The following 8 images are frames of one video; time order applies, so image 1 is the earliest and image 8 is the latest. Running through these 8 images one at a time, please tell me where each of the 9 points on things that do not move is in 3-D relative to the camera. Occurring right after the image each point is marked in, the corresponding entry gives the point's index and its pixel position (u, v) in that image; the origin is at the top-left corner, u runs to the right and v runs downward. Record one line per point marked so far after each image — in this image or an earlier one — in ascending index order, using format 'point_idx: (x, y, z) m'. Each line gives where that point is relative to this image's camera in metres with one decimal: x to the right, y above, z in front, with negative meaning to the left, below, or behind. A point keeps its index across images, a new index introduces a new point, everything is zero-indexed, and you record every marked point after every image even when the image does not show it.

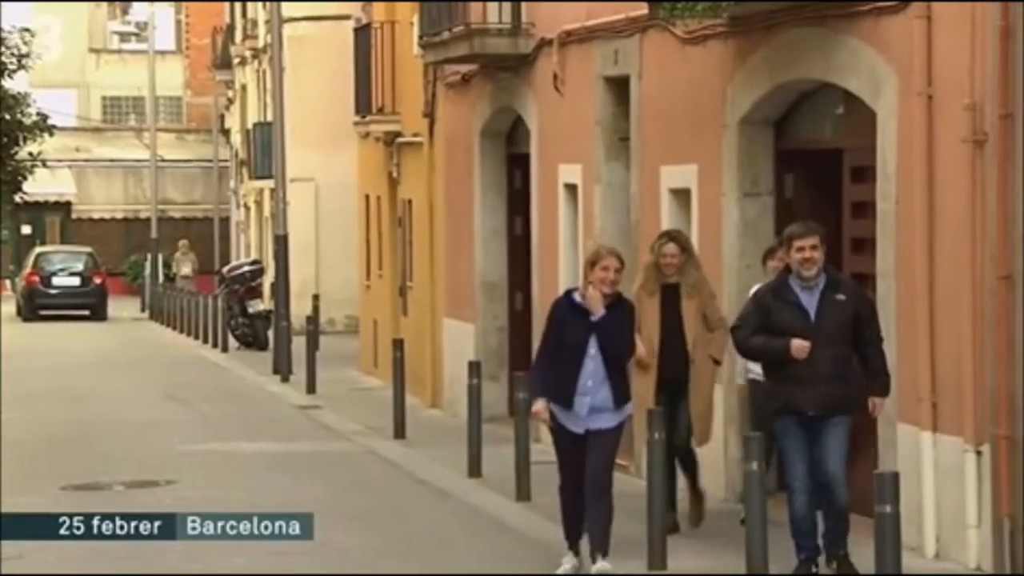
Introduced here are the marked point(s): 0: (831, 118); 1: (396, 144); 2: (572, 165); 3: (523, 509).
0: (+2.8, +1.5, +10.2) m
1: (-1.9, +2.3, +17.4) m
2: (+0.6, +1.4, +12.9) m
3: (+0.1, -1.9, +10.4) m
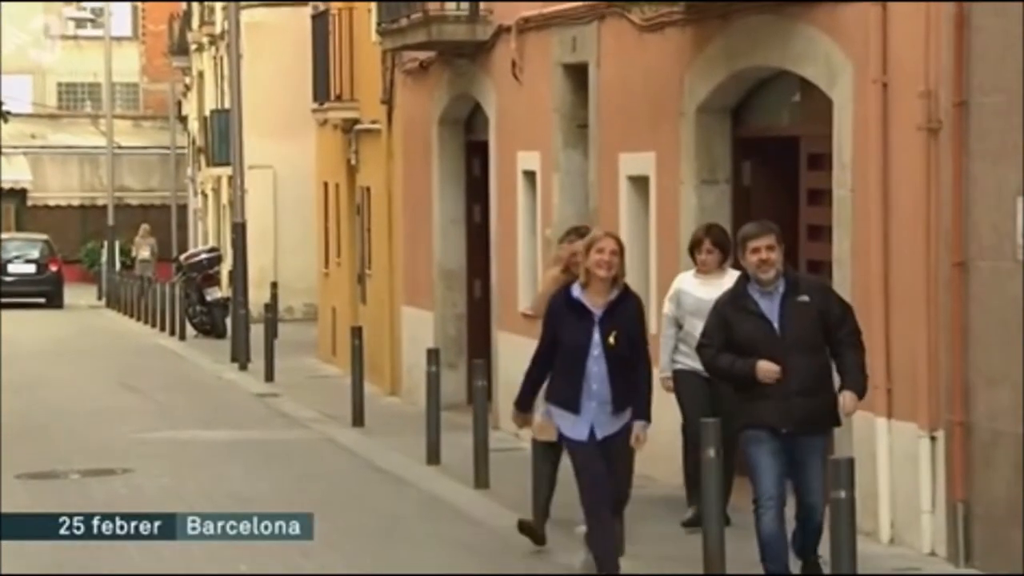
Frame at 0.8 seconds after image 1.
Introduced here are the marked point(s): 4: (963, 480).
0: (+2.4, +1.6, +10.3) m
1: (-2.3, +2.4, +17.4) m
2: (+0.2, +1.5, +12.9) m
3: (-0.3, -1.8, +10.4) m
4: (+3.5, -1.5, +9.0) m
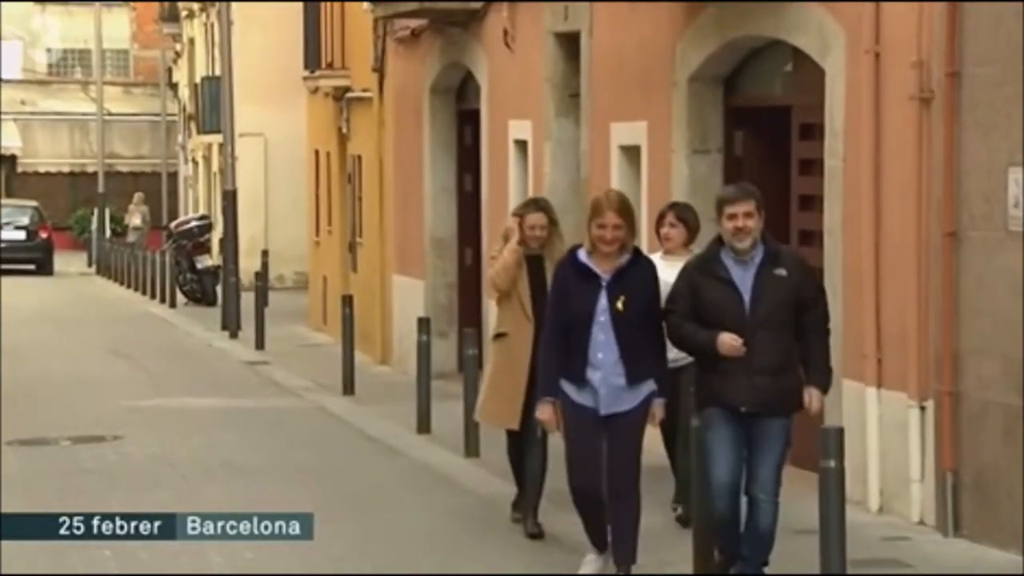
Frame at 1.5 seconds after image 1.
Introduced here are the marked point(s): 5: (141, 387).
0: (+2.3, +1.8, +10.3) m
1: (-2.4, +2.7, +17.4) m
2: (+0.1, +1.8, +12.8) m
3: (-0.4, -1.6, +10.4) m
4: (+3.4, -1.2, +9.0) m
5: (-4.2, -1.1, +13.5) m
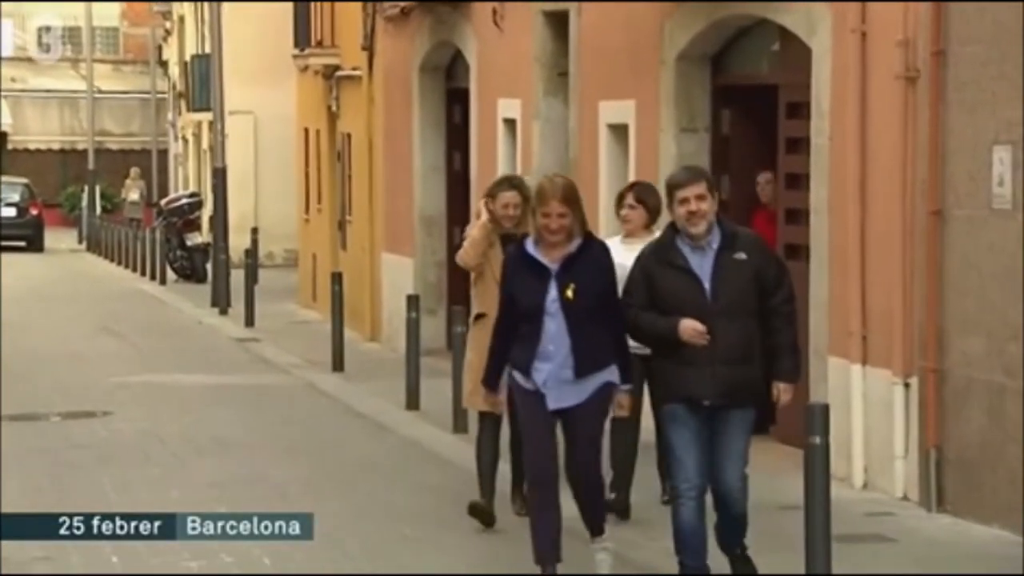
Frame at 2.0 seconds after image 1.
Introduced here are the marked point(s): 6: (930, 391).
0: (+2.2, +2.0, +10.3) m
1: (-2.6, +3.0, +17.4) m
2: (0.0, +2.0, +12.9) m
3: (-0.5, -1.4, +10.5) m
4: (+3.3, -1.1, +9.1) m
5: (-4.3, -0.9, +13.5) m
6: (+3.2, -0.8, +9.1) m
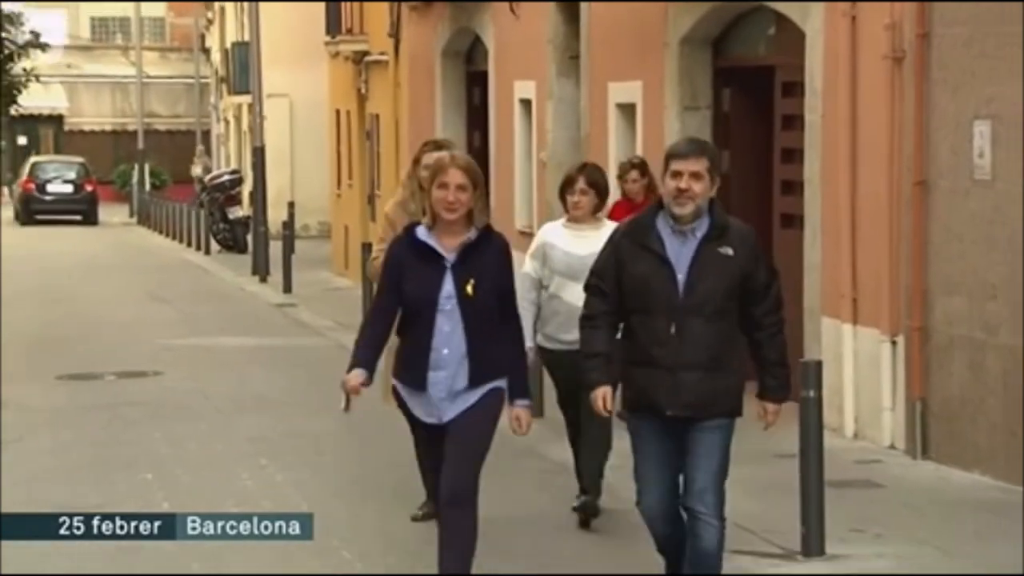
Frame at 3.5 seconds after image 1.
0: (+2.4, +2.3, +11.1) m
1: (-2.3, +3.4, +18.2) m
2: (+0.2, +2.4, +13.7) m
3: (-0.3, -1.1, +11.3) m
4: (+3.4, -0.8, +9.9) m
5: (-4.1, -0.6, +14.4) m
6: (+3.4, -0.5, +9.9) m
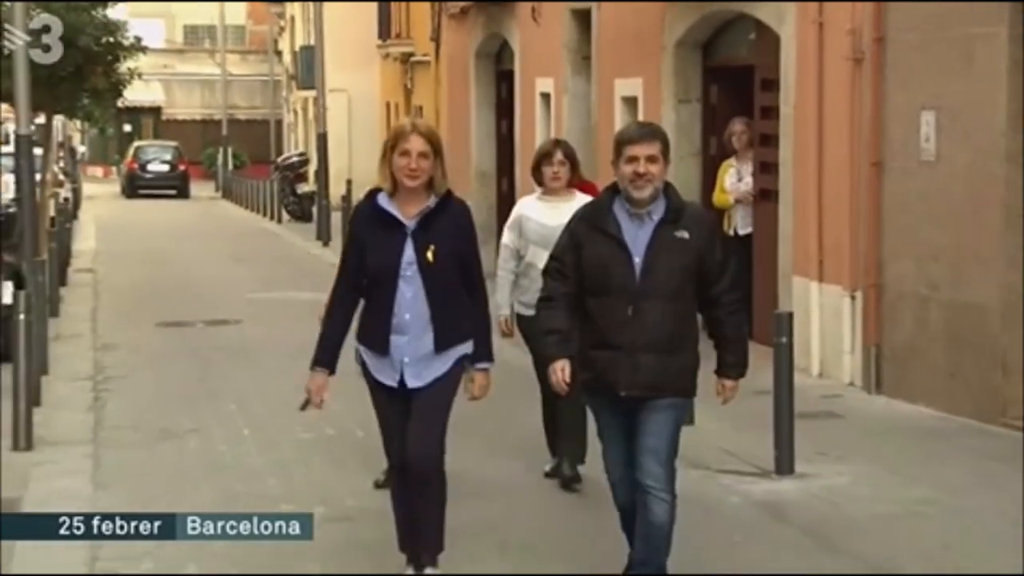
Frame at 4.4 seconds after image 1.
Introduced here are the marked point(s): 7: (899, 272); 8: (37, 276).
0: (+2.6, +2.7, +13.0) m
1: (-2.0, +3.8, +20.2) m
2: (+0.5, +2.8, +15.7) m
3: (0.0, -0.7, +13.4) m
4: (+3.7, -0.4, +11.8) m
5: (-3.8, -0.2, +16.5) m
6: (+3.6, -0.1, +11.8) m
7: (+3.8, +0.2, +11.6) m
8: (-5.0, +0.1, +12.4) m
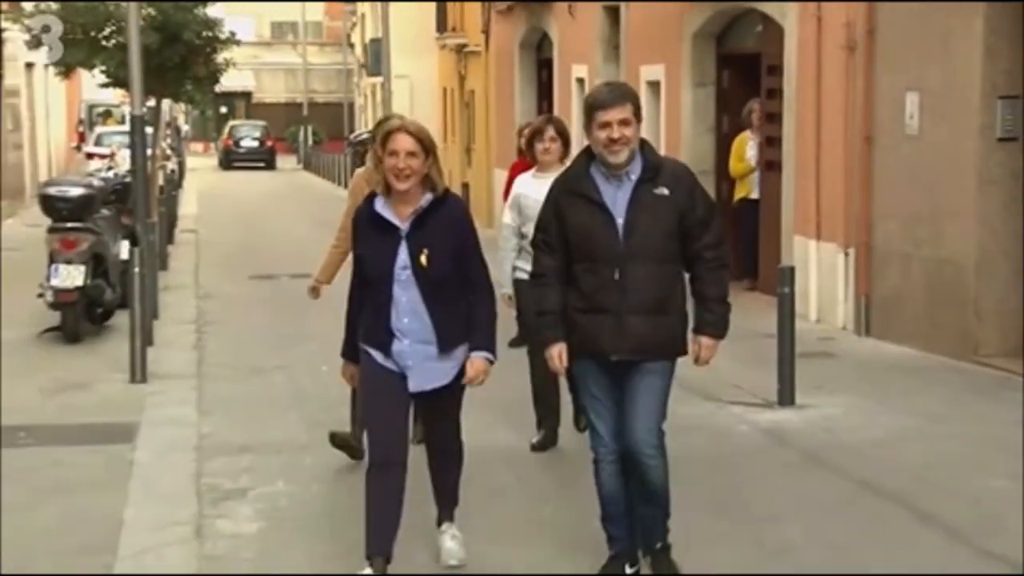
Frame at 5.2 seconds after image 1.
0: (+3.1, +3.2, +14.9) m
1: (-1.3, +4.4, +22.3) m
2: (+1.0, +3.3, +17.6) m
3: (+0.5, -0.2, +15.4) m
4: (+4.1, +0.1, +13.7) m
5: (-3.2, +0.4, +18.6) m
6: (+4.1, +0.4, +13.8) m
7: (+4.3, +0.7, +13.6) m
8: (-4.5, +0.7, +14.5) m
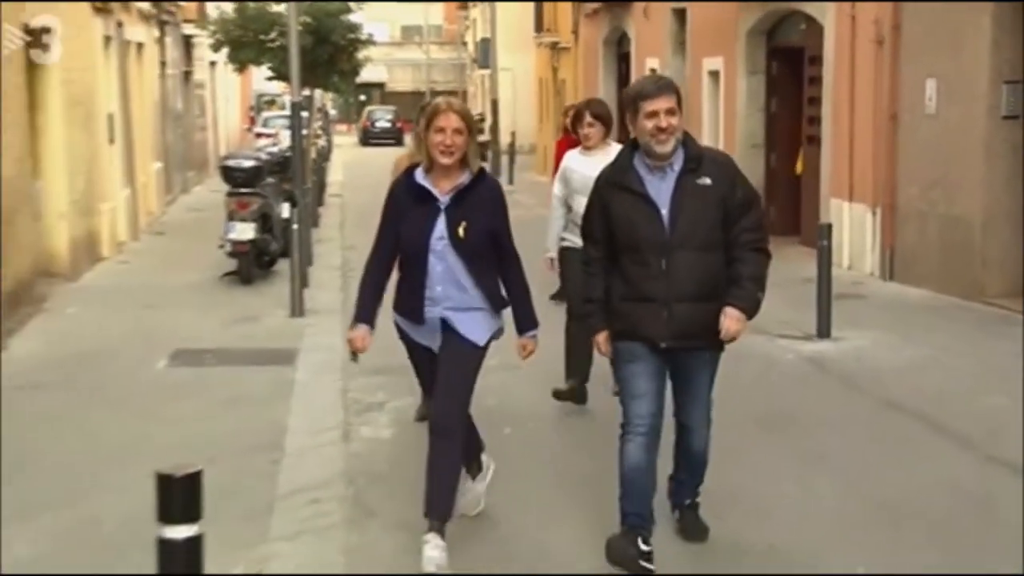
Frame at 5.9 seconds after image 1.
0: (+4.4, +3.9, +17.9) m
1: (+0.5, +5.2, +25.4) m
2: (+2.5, +4.1, +20.7) m
3: (+1.8, +0.5, +18.5) m
4: (+5.3, +0.8, +16.7) m
5: (-1.7, +1.2, +22.0) m
6: (+5.3, +1.0, +16.7) m
7: (+5.5, +1.4, +16.5) m
8: (-3.2, +1.4, +18.0) m
